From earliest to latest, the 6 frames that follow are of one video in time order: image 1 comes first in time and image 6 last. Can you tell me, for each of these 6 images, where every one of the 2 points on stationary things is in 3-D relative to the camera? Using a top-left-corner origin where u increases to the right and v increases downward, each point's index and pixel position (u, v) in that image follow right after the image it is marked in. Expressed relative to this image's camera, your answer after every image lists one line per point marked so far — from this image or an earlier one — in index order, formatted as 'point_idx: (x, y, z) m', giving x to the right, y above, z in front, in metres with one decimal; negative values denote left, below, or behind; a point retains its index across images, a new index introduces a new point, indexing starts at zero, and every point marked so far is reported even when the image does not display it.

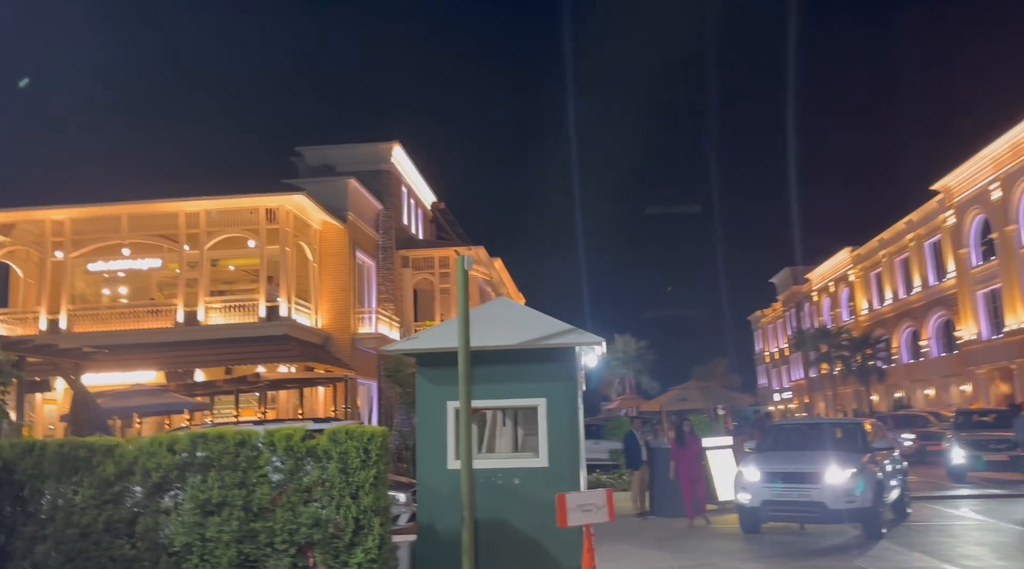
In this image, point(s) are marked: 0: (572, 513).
0: (+0.4, -1.6, +6.0) m
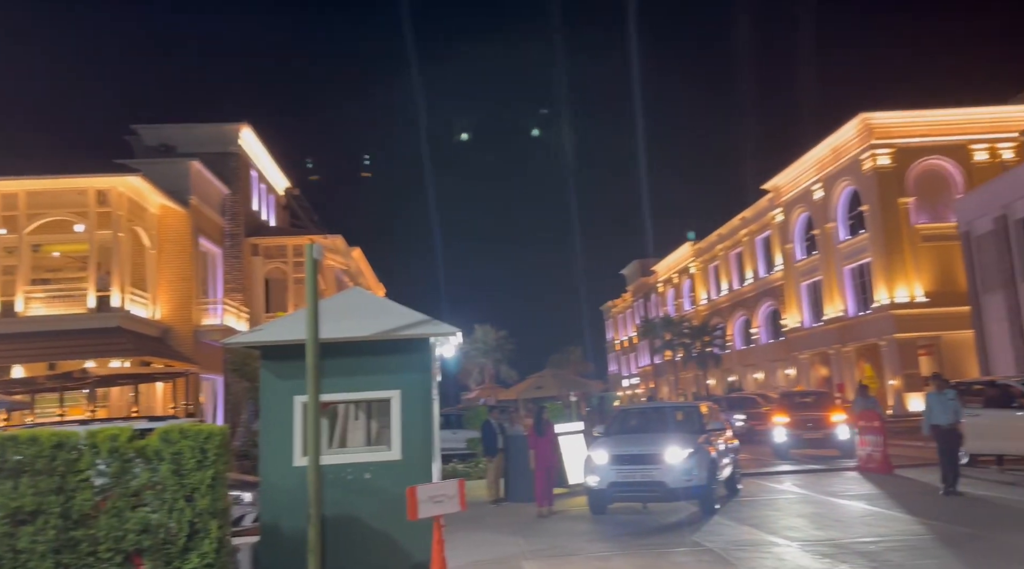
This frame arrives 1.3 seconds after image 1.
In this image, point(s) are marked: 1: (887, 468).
0: (-0.6, -1.5, +5.9) m
1: (+8.6, -3.9, +19.4) m
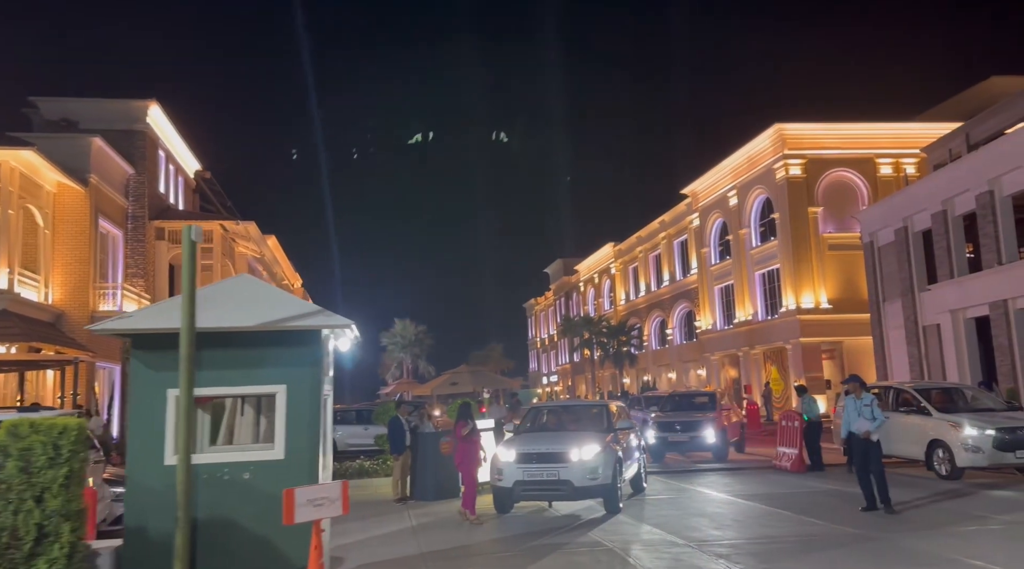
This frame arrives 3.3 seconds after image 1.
0: (-1.3, -1.4, +5.5) m
1: (+6.6, -4.0, +19.9) m
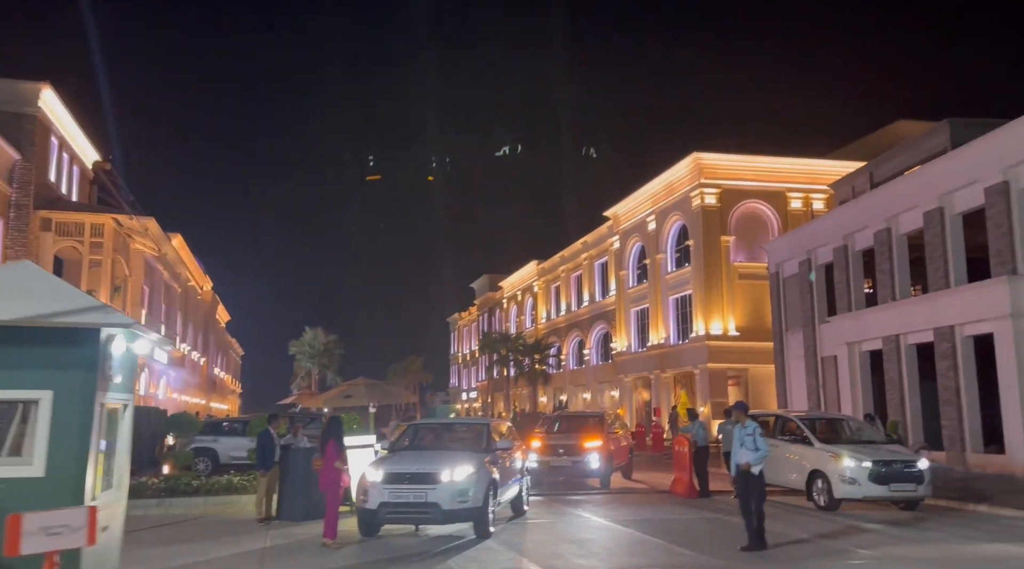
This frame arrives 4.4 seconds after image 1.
0: (-2.5, -1.4, +4.9) m
1: (+4.0, -4.6, +19.8) m
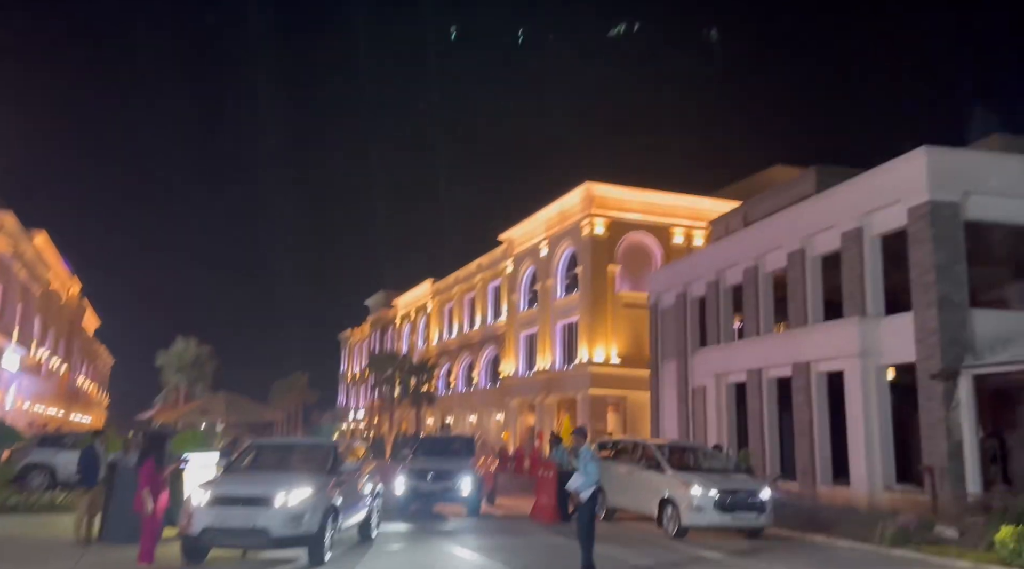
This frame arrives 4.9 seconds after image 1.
0: (-3.8, -1.4, +4.4) m
1: (+0.8, -5.2, +19.9) m
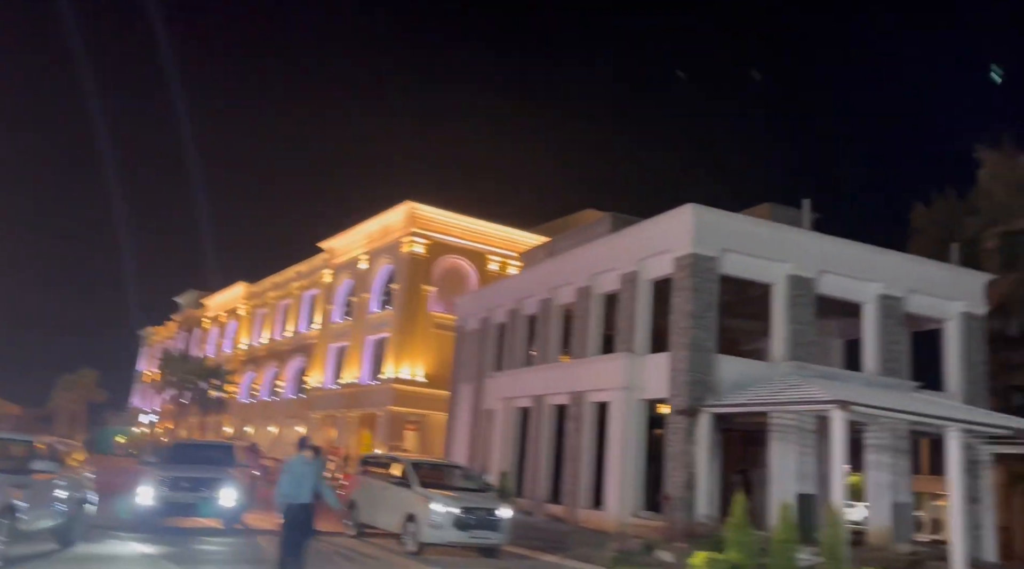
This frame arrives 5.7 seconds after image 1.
0: (-6.3, -1.0, +4.3) m
1: (-4.9, -5.5, +20.2) m
